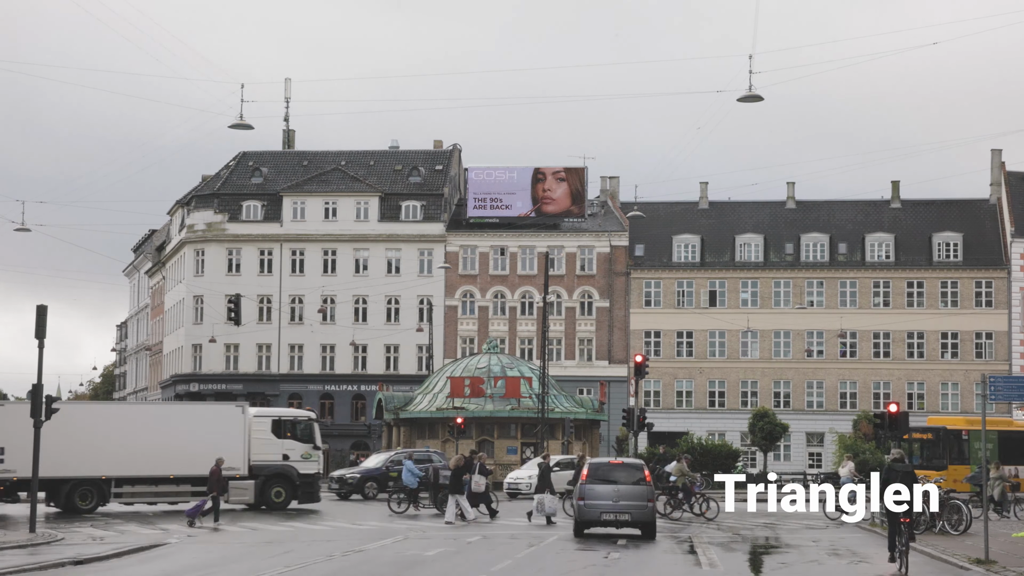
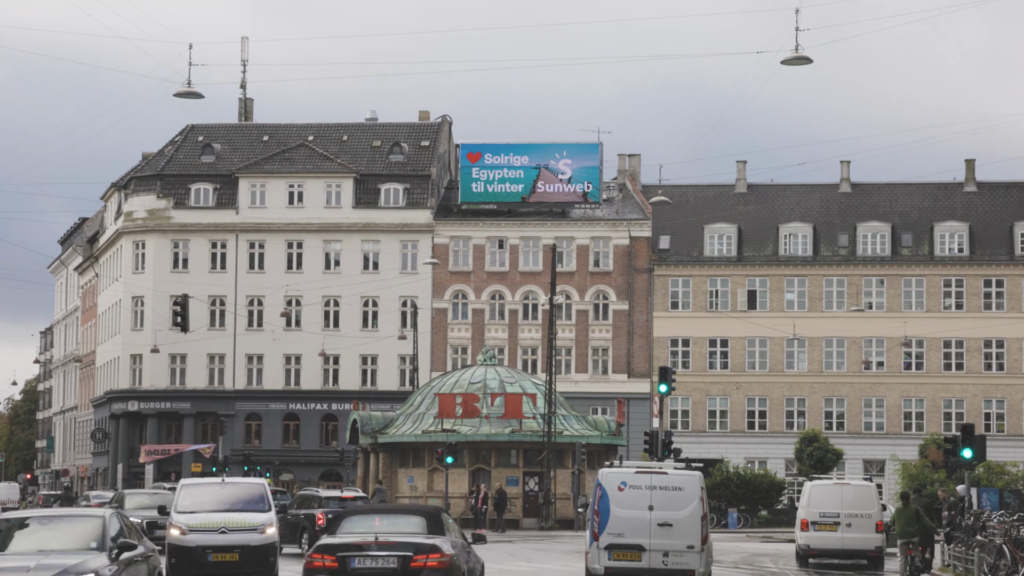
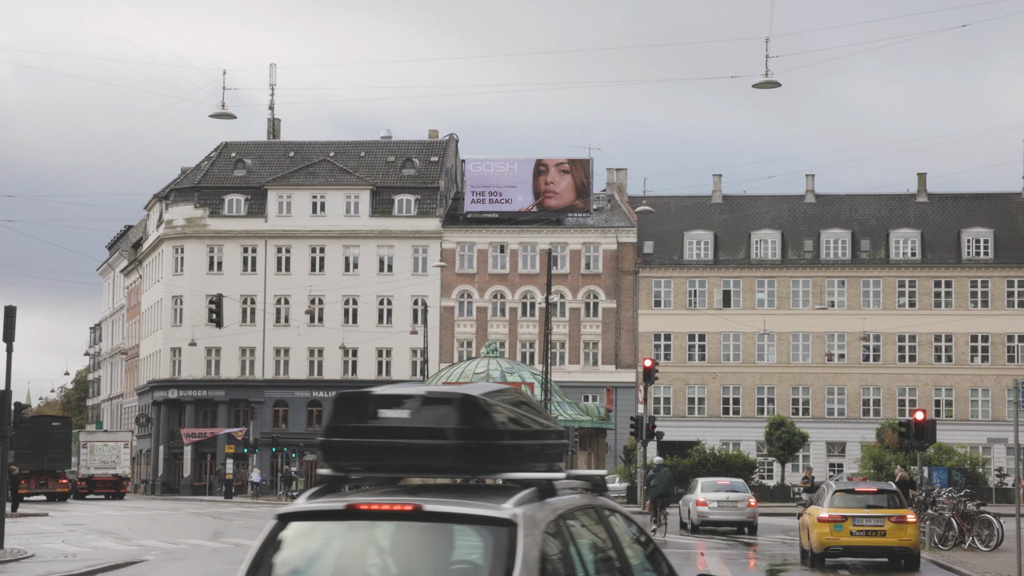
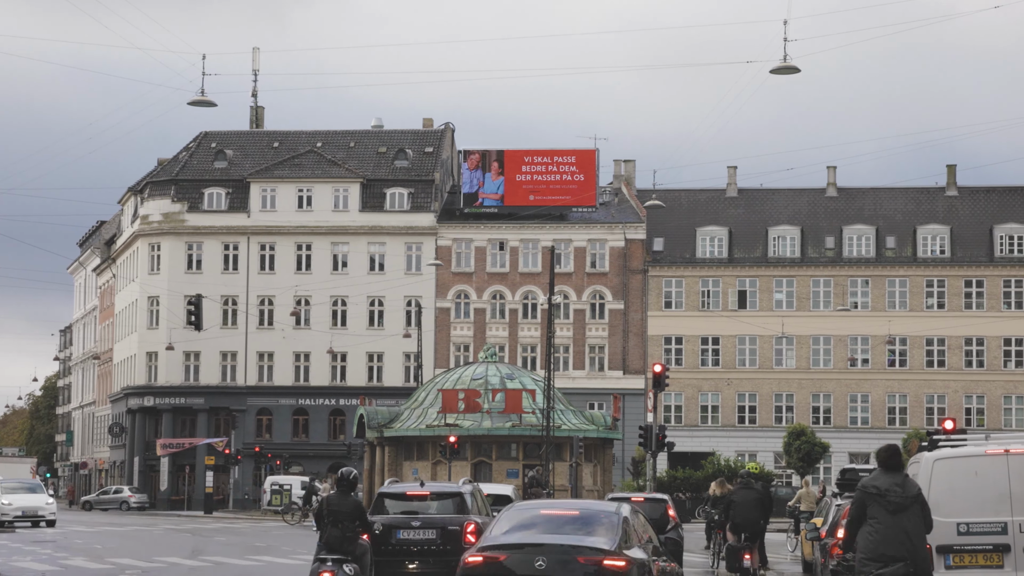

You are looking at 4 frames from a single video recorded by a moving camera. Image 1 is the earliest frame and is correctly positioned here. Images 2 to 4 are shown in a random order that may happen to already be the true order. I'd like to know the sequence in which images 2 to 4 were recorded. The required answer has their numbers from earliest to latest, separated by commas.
3, 4, 2
